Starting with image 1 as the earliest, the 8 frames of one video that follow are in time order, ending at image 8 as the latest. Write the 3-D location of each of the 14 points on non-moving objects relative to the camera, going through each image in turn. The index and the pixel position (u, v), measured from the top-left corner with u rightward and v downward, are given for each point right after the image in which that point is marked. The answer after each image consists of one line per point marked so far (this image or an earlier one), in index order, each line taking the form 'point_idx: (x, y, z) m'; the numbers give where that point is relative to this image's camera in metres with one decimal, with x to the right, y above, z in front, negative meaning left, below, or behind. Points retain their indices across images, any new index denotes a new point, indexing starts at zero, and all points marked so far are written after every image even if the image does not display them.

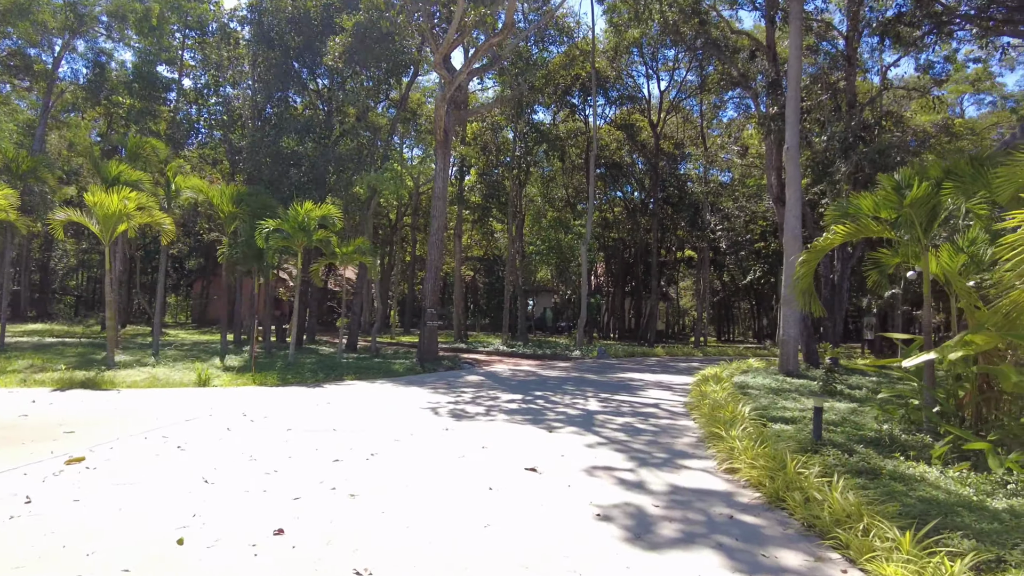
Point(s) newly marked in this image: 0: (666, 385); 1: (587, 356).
0: (+2.9, -1.9, +12.5) m
1: (+2.2, -2.0, +19.5) m
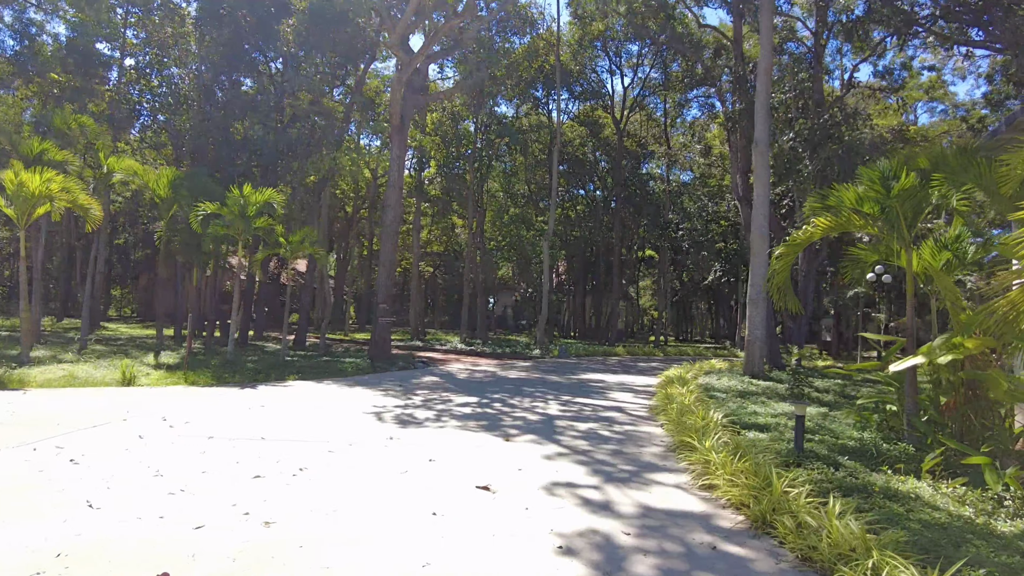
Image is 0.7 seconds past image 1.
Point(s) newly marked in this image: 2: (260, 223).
0: (+2.1, -1.8, +11.9) m
1: (+1.0, -2.0, +18.9) m
2: (-5.3, +1.4, +13.7) m
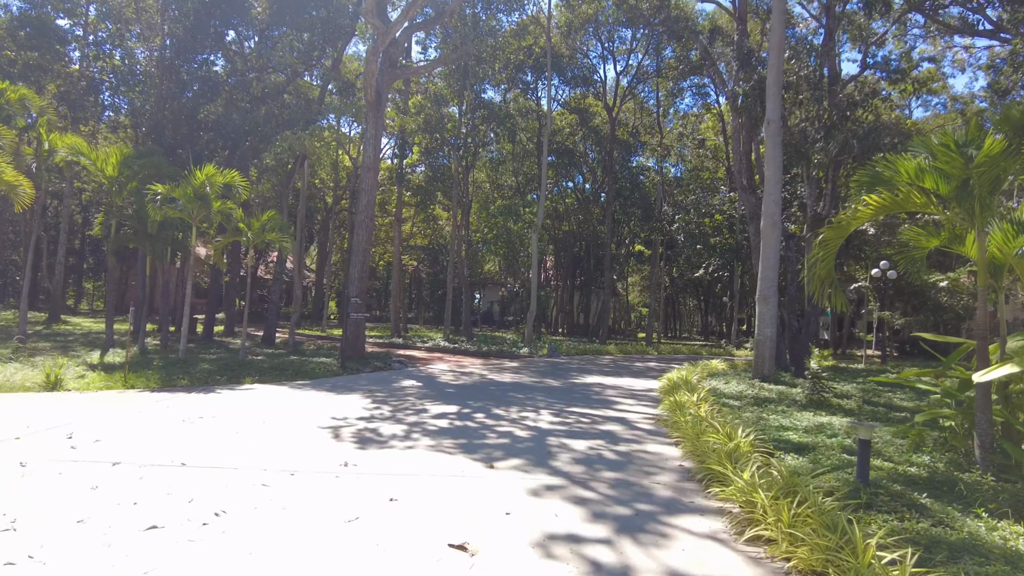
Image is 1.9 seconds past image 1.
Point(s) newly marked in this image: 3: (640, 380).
0: (+1.9, -1.7, +10.7) m
1: (+0.6, -1.8, +17.6) m
2: (-5.5, +1.5, +12.3) m
3: (+2.4, -1.8, +12.5) m
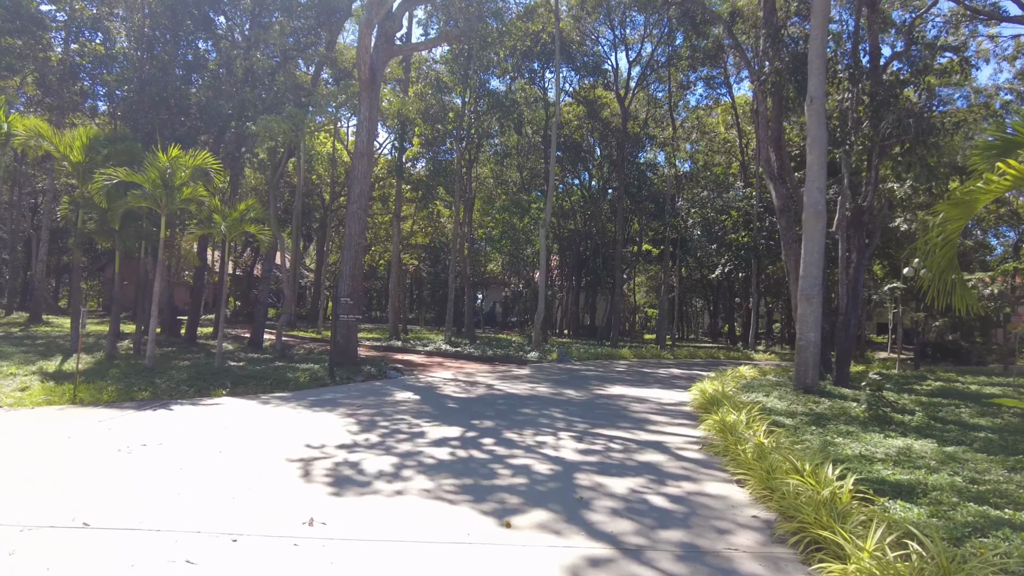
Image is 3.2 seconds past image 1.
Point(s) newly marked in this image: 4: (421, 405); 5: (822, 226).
0: (+2.0, -1.7, +9.2) m
1: (+0.8, -1.8, +16.2) m
2: (-5.3, +1.6, +10.9) m
3: (+2.6, -1.8, +11.1) m
4: (-1.2, -1.5, +8.4) m
5: (+5.1, +1.0, +10.9) m
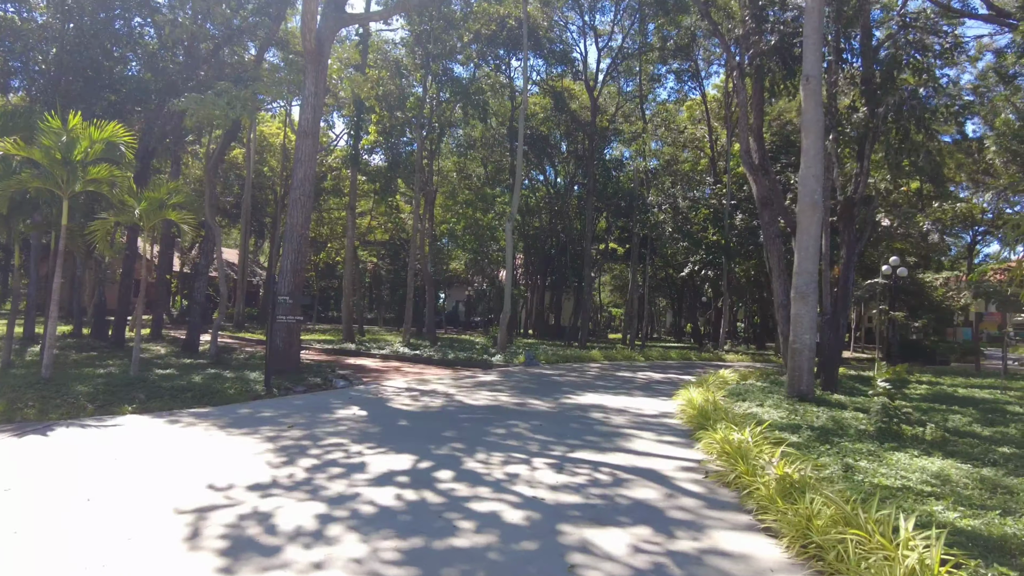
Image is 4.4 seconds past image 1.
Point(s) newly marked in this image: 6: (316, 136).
0: (+1.6, -1.7, +8.1) m
1: (-0.1, -1.7, +15.0) m
2: (-5.9, +1.6, +9.3) m
3: (+2.0, -1.7, +9.9) m
4: (-1.6, -1.5, +7.1) m
5: (+4.6, +1.1, +9.9) m
6: (-3.5, +2.7, +11.8) m
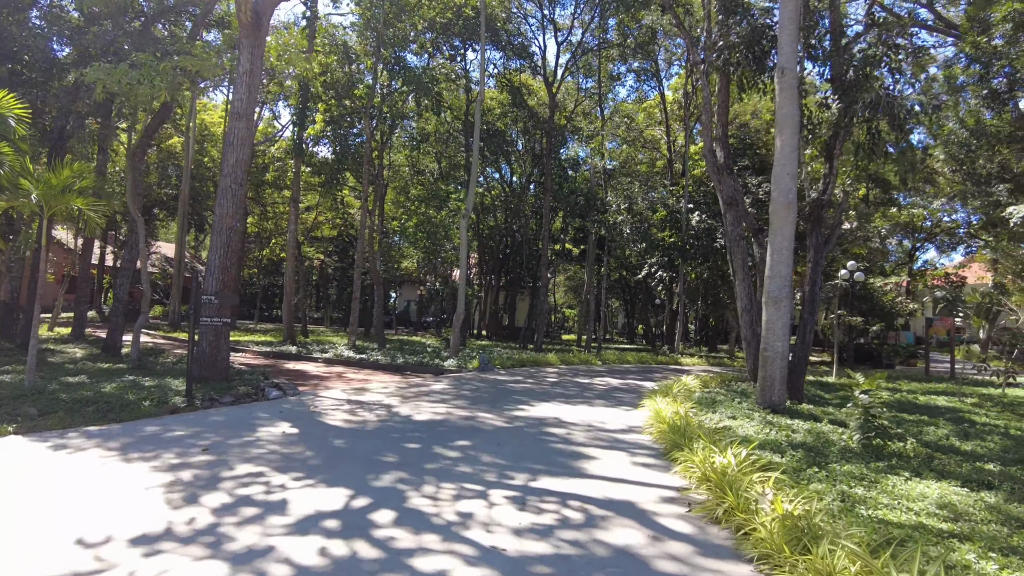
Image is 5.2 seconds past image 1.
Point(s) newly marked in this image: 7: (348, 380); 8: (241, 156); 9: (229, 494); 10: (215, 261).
0: (+1.1, -1.7, +7.3) m
1: (-1.1, -1.7, +14.1) m
2: (-6.4, +1.7, +8.0) m
3: (+1.4, -1.7, +9.2) m
4: (-2.0, -1.5, +6.1) m
5: (+4.0, +1.0, +9.4) m
6: (-4.2, +2.8, +10.7) m
7: (-3.0, -1.7, +12.3) m
8: (-4.4, +2.1, +10.7) m
9: (-2.0, -1.4, +4.6) m
10: (-4.6, +0.4, +10.4) m
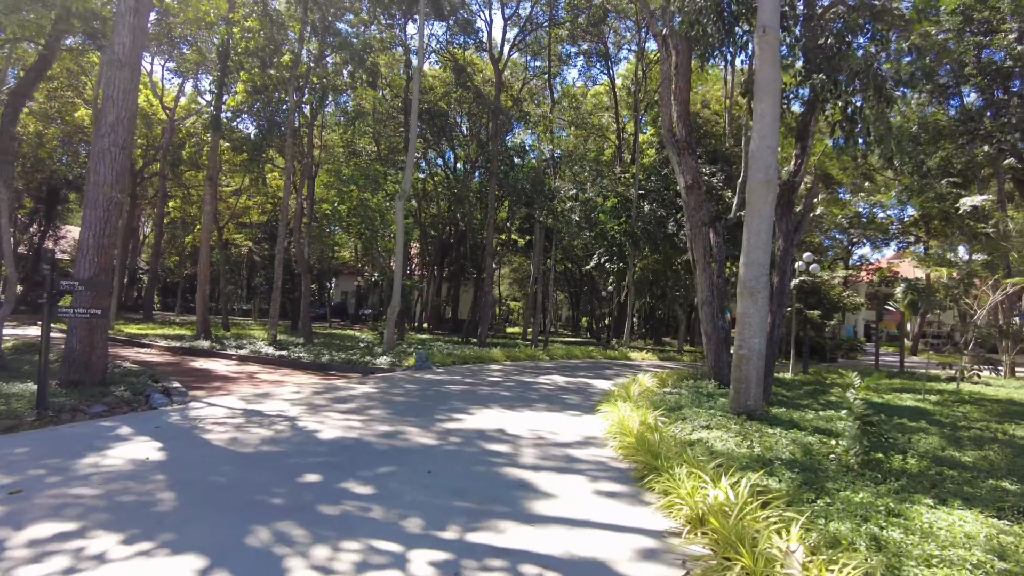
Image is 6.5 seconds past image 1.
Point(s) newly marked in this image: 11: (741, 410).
0: (+0.5, -1.6, +6.0) m
1: (-2.2, -1.5, +12.5) m
2: (-7.0, +1.9, +6.0) m
3: (+0.7, -1.6, +7.9) m
4: (-2.5, -1.3, +4.5) m
5: (+3.2, +1.2, +8.2) m
6: (-5.0, +3.0, +8.9) m
7: (-4.0, -1.5, +10.6) m
8: (-5.2, +2.3, +8.8) m
9: (-2.3, -1.3, +3.0) m
10: (-5.4, +0.6, +8.6) m
11: (+2.9, -1.5, +8.3) m
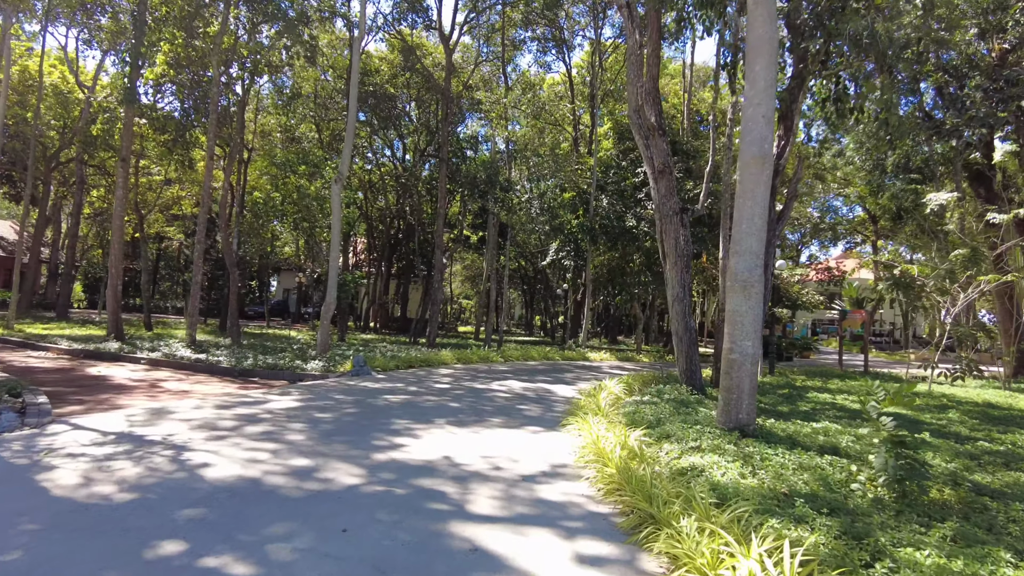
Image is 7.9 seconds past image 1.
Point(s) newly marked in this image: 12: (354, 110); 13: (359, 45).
0: (+0.1, -1.5, +4.6) m
1: (-3.0, -1.4, +10.9) m
2: (-7.3, +1.9, +4.0) m
3: (+0.2, -1.5, +6.5) m
4: (-2.7, -1.2, +2.9) m
5: (+2.7, +1.2, +7.0) m
6: (-5.6, +3.1, +7.0) m
7: (-4.7, -1.4, +8.8) m
8: (-5.7, +2.4, +7.0) m
9: (-2.4, -1.2, +1.4) m
10: (-6.0, +0.7, +6.7) m
11: (+2.3, -1.5, +7.1) m
12: (-4.4, +5.2, +18.8) m
13: (-4.6, +7.5, +19.7) m
